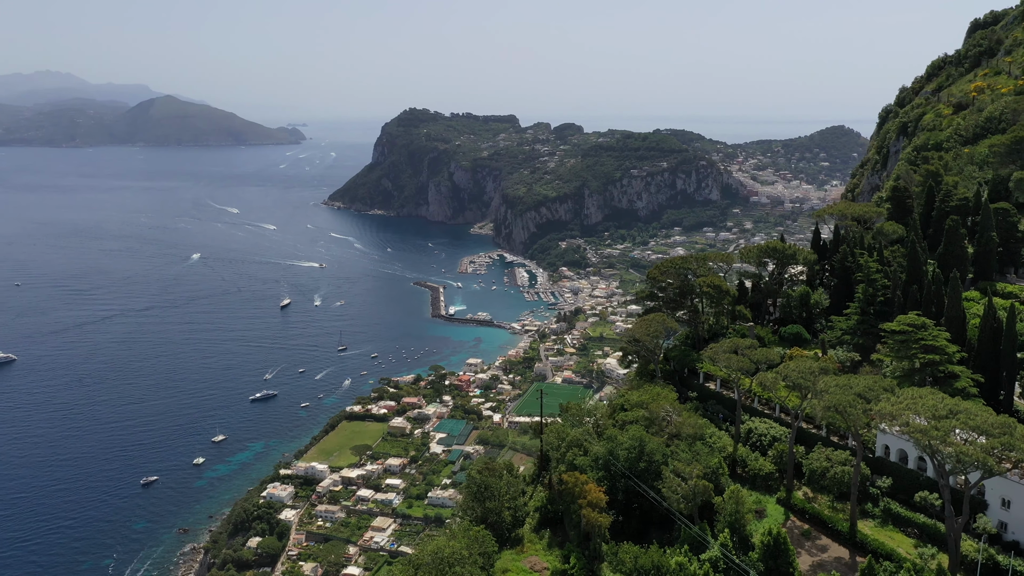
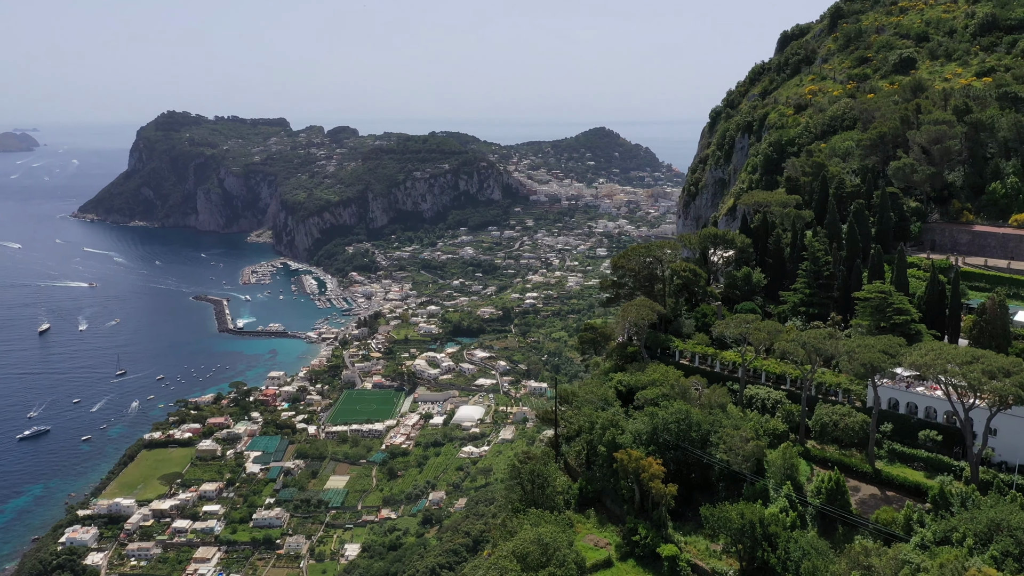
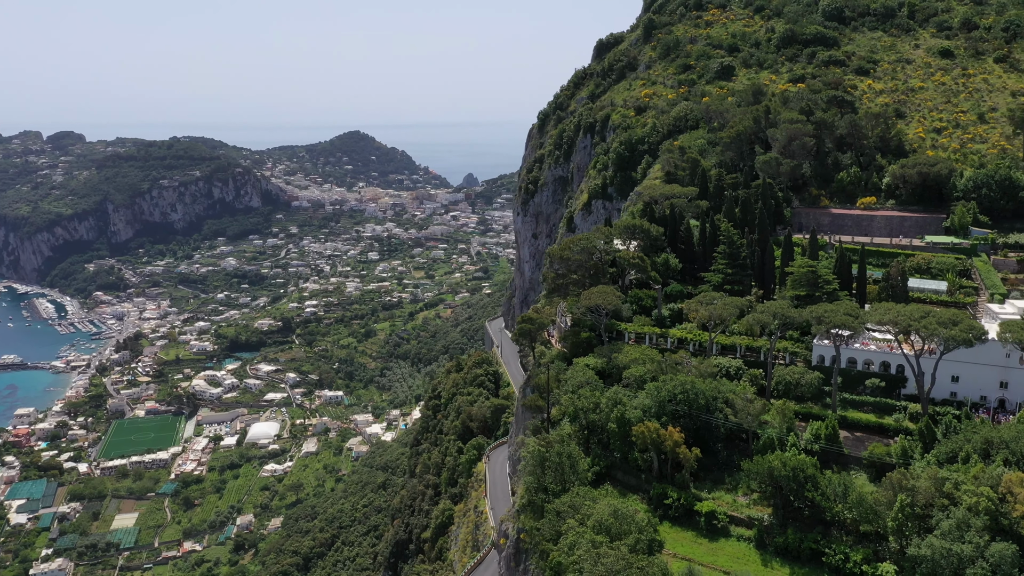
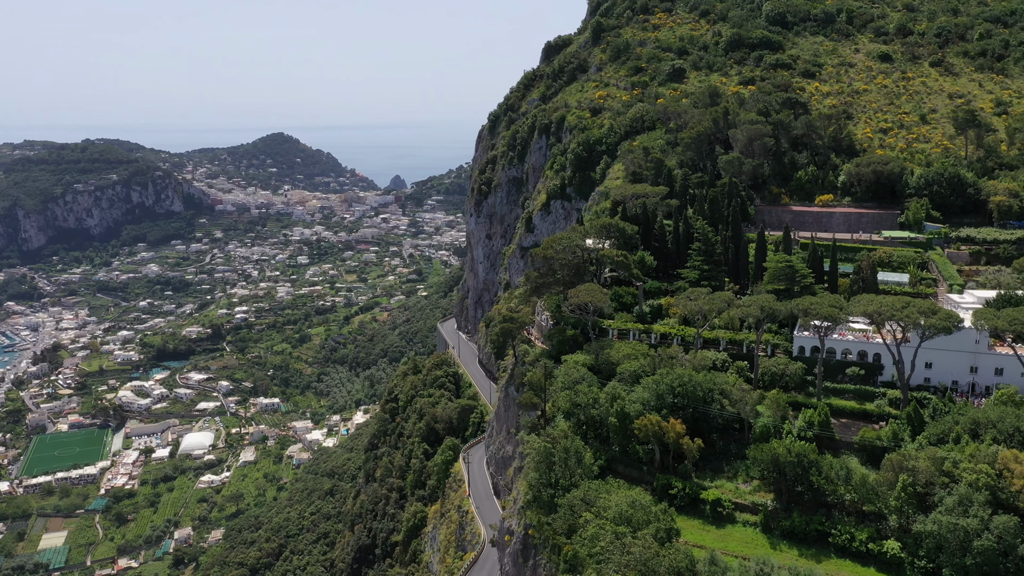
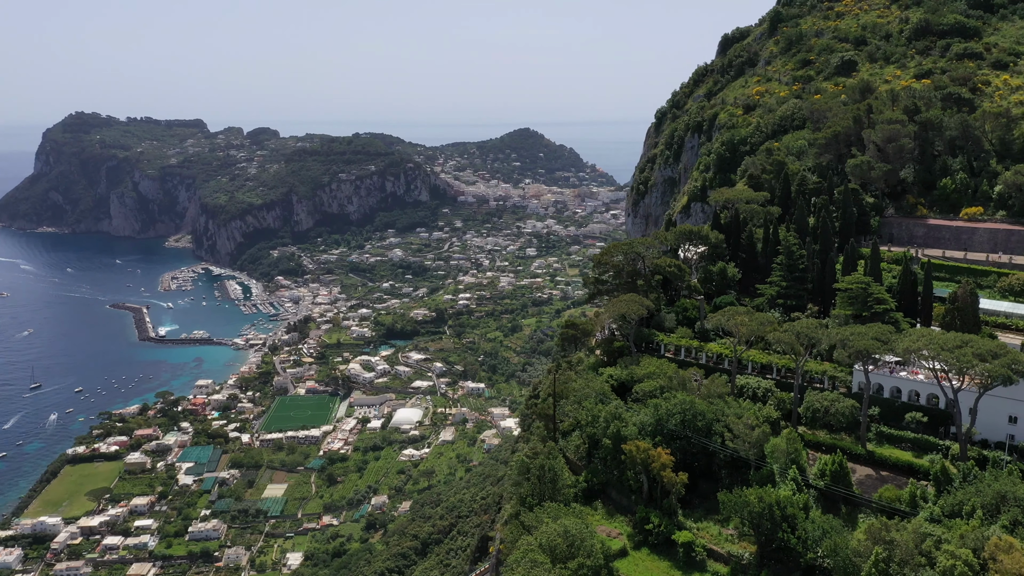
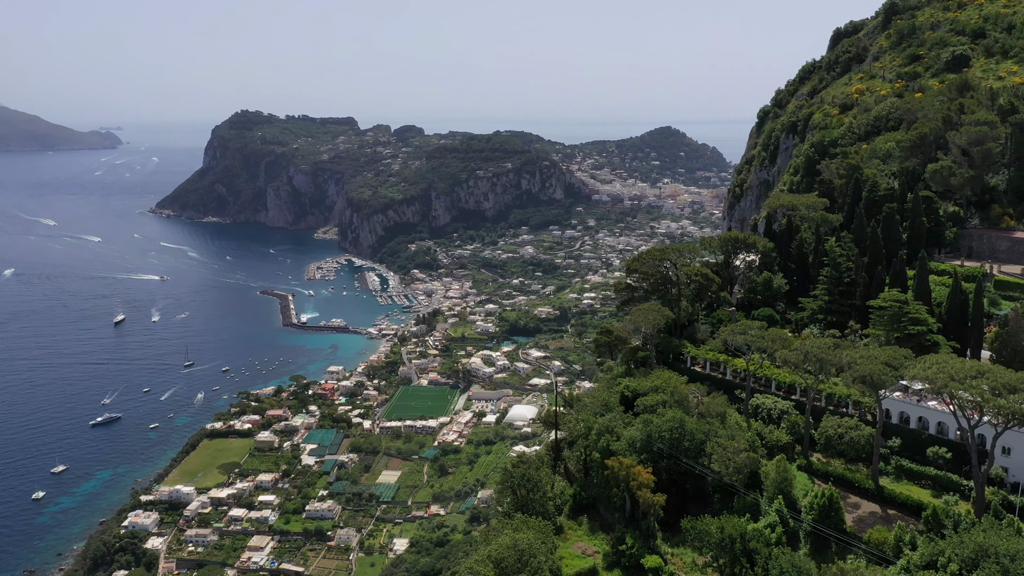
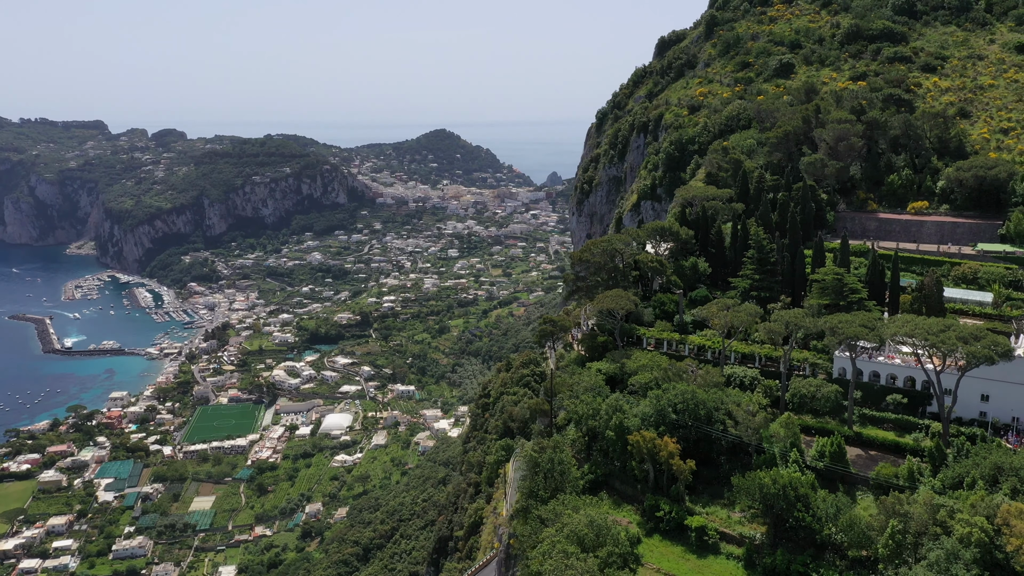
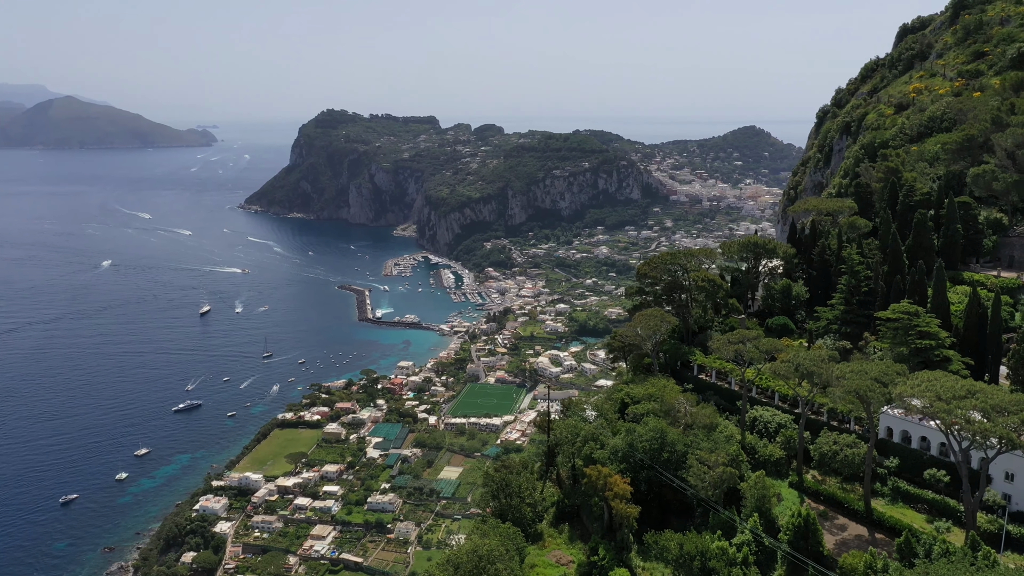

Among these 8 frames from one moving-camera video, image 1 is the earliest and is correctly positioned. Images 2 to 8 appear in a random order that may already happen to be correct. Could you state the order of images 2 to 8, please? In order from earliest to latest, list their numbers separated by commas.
8, 6, 2, 5, 7, 3, 4
